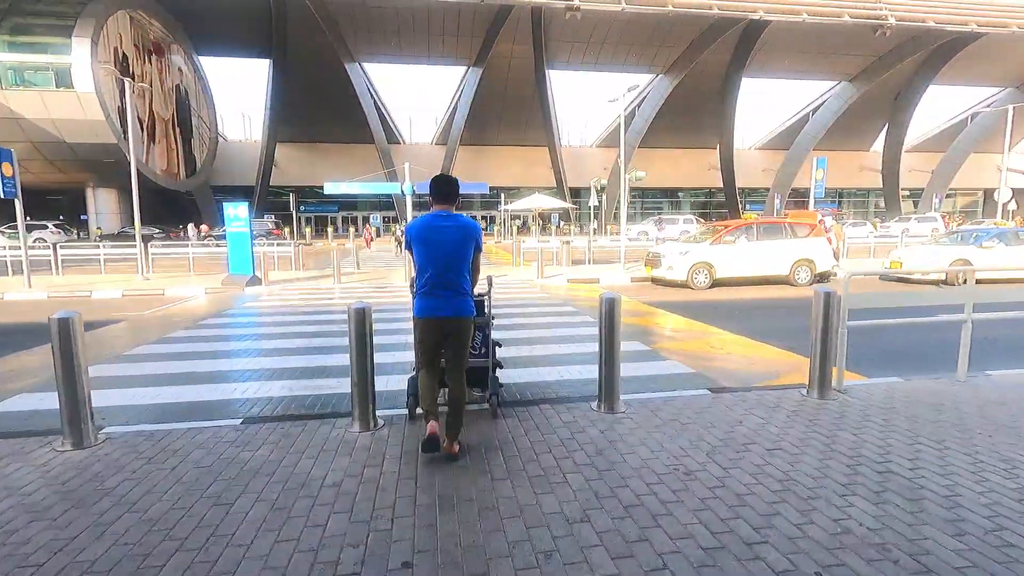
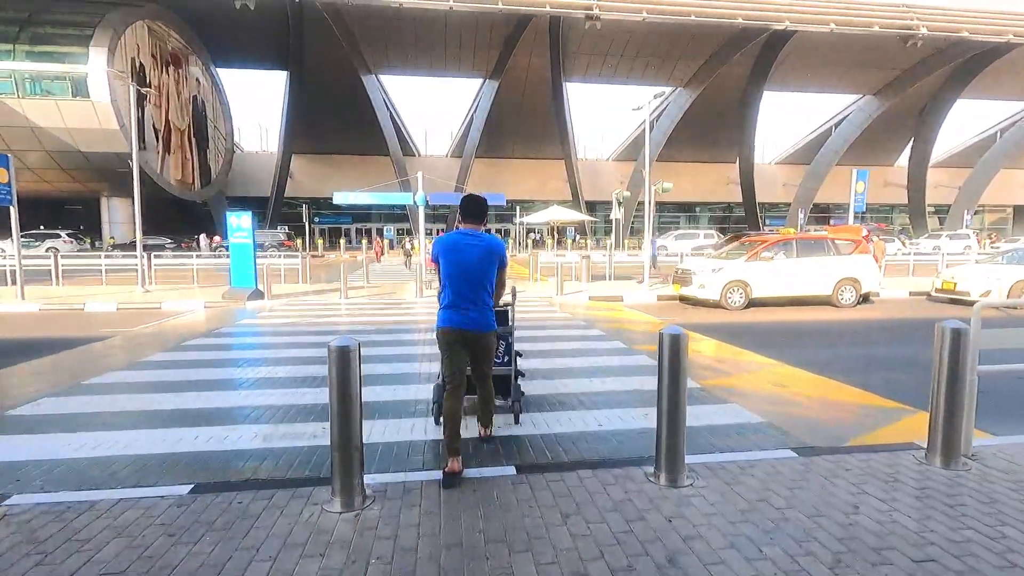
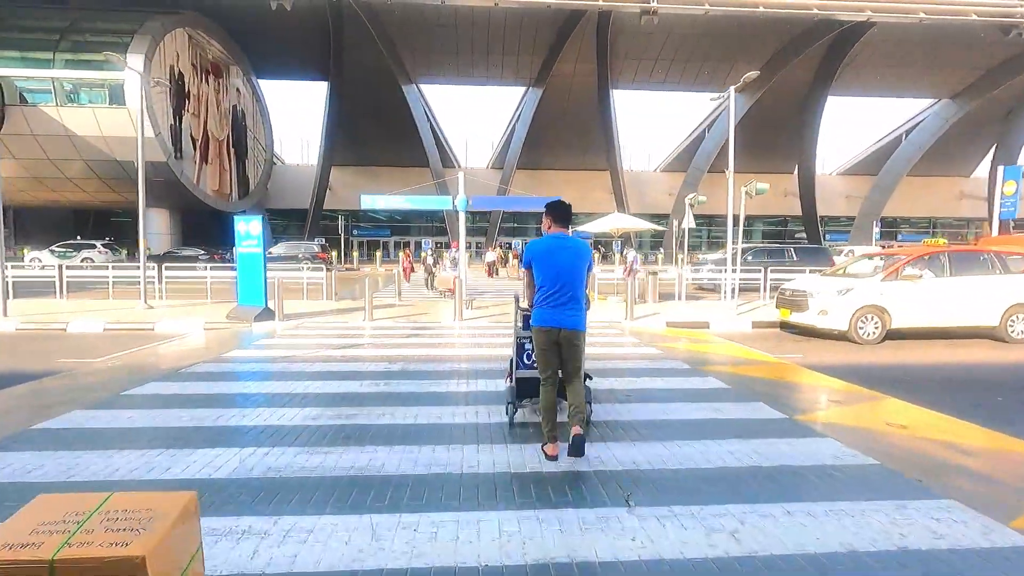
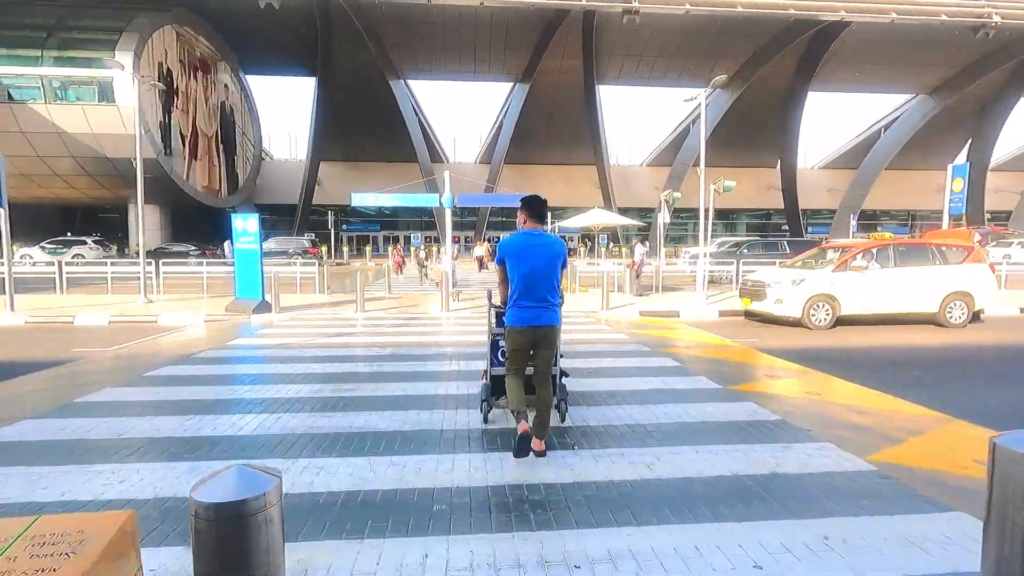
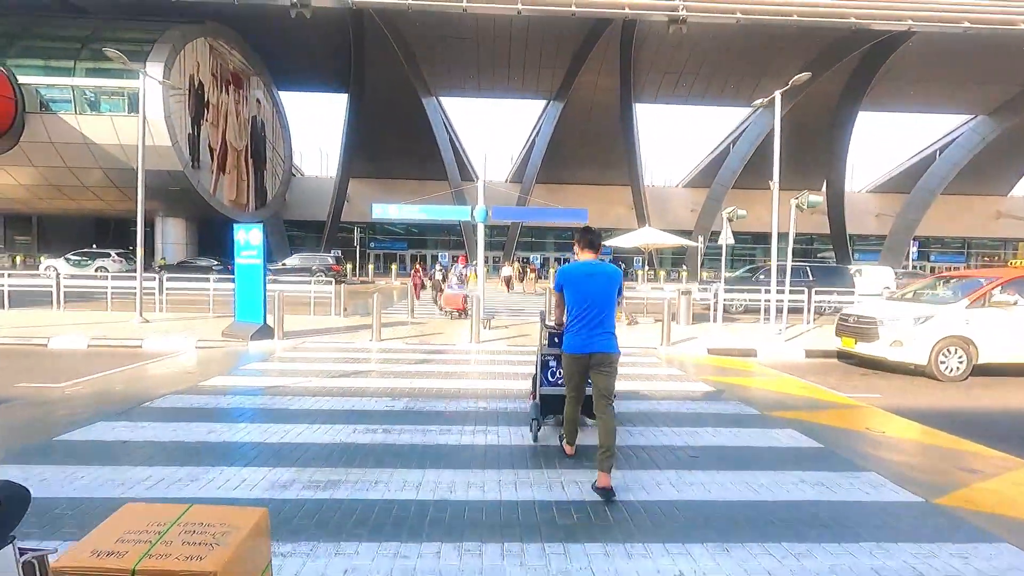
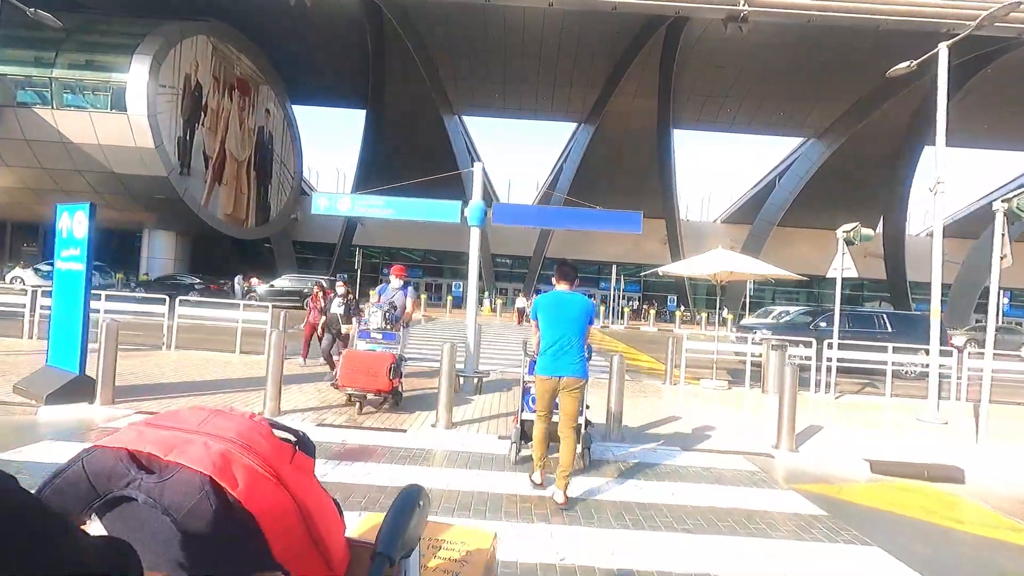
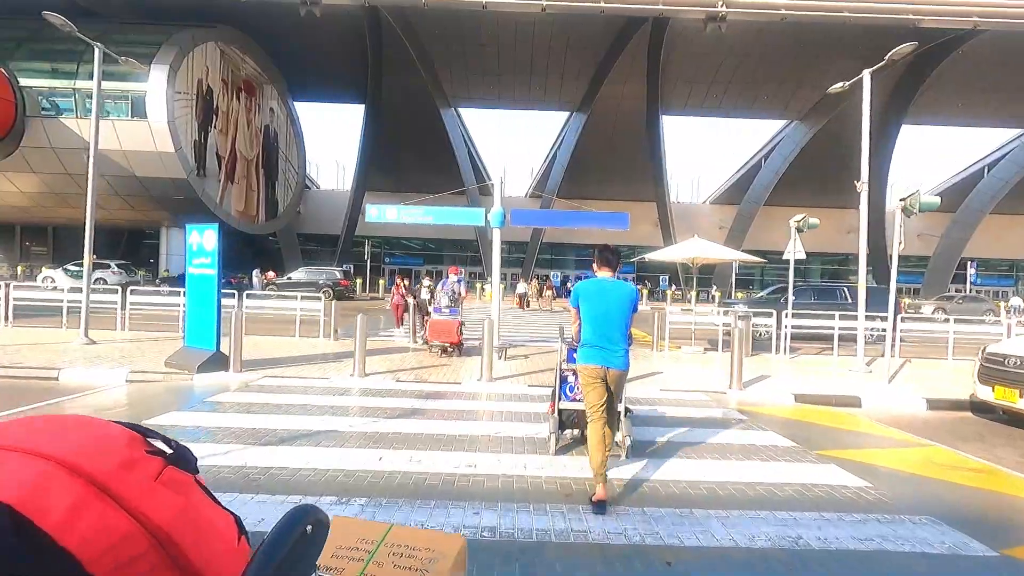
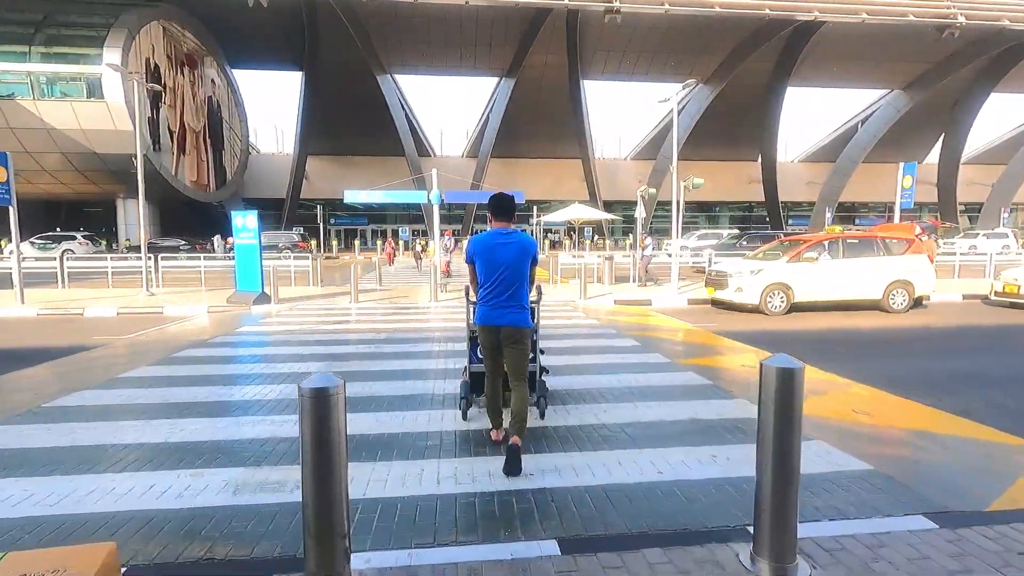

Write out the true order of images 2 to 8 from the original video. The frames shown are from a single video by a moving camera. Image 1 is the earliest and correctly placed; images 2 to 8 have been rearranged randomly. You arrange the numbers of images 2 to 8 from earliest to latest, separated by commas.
2, 8, 4, 3, 5, 7, 6
